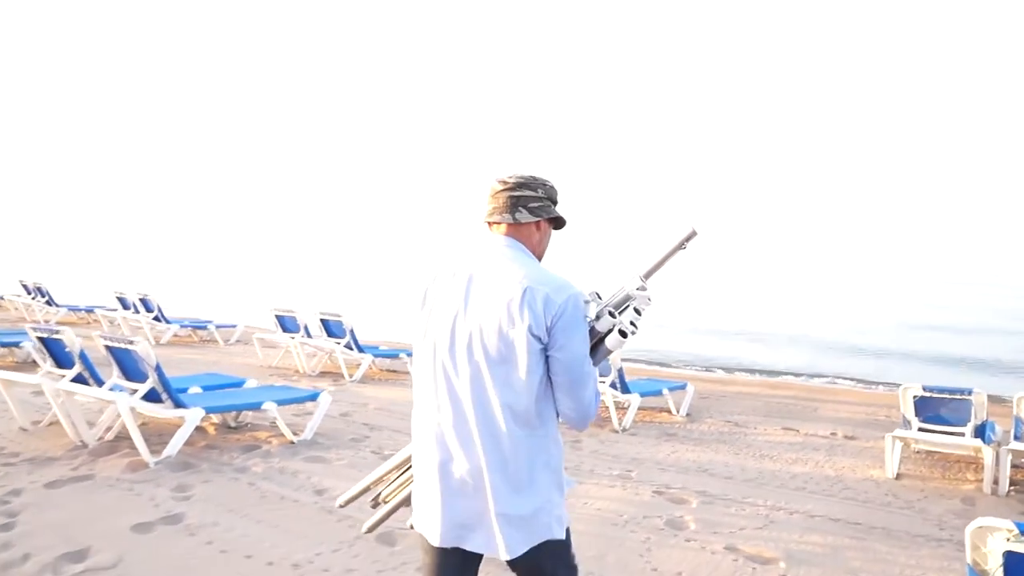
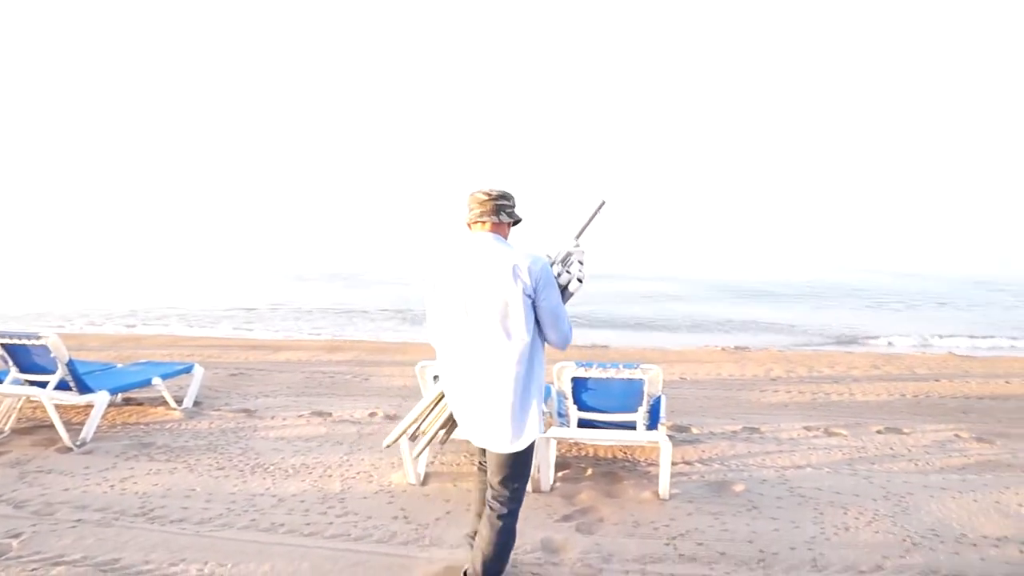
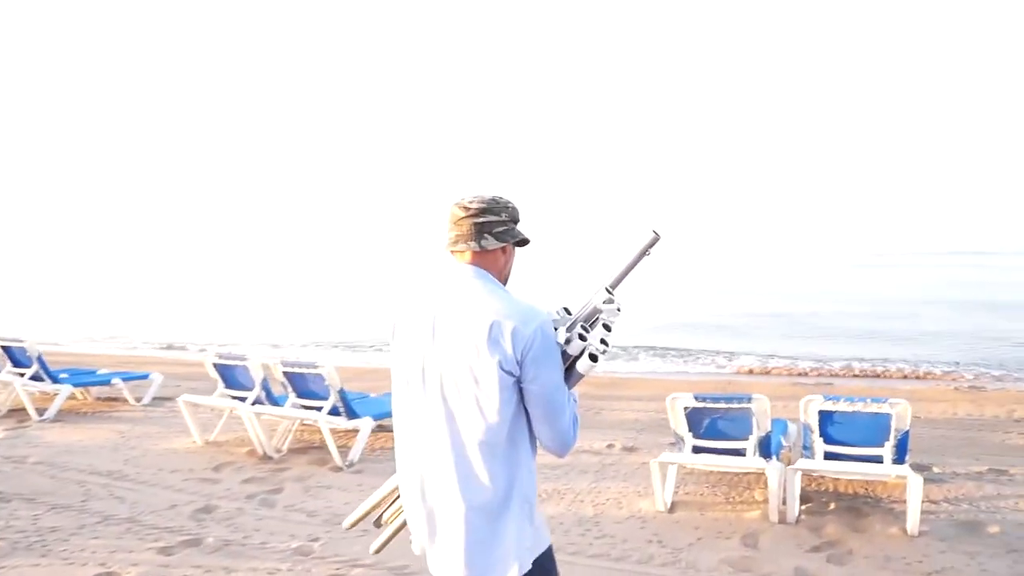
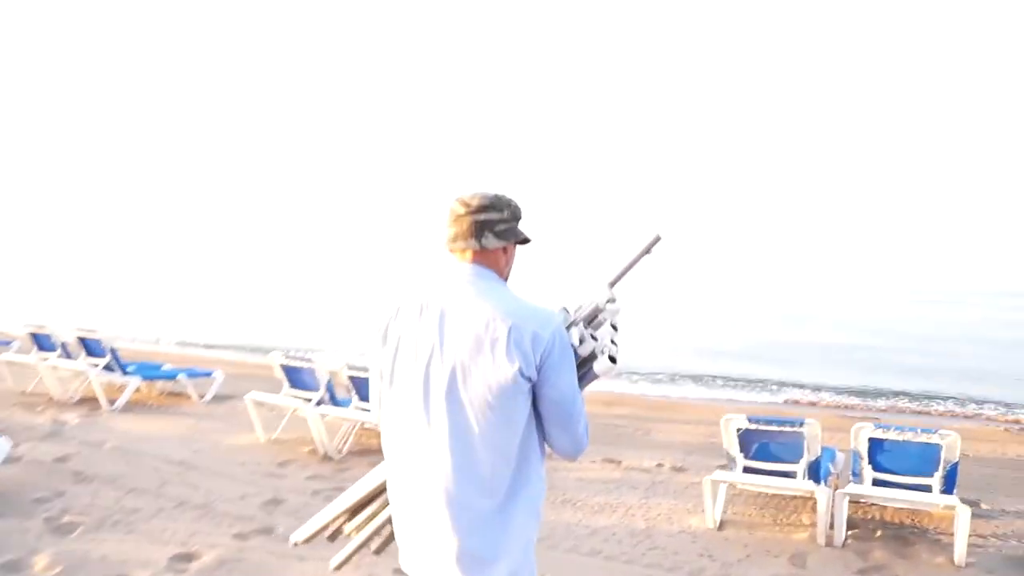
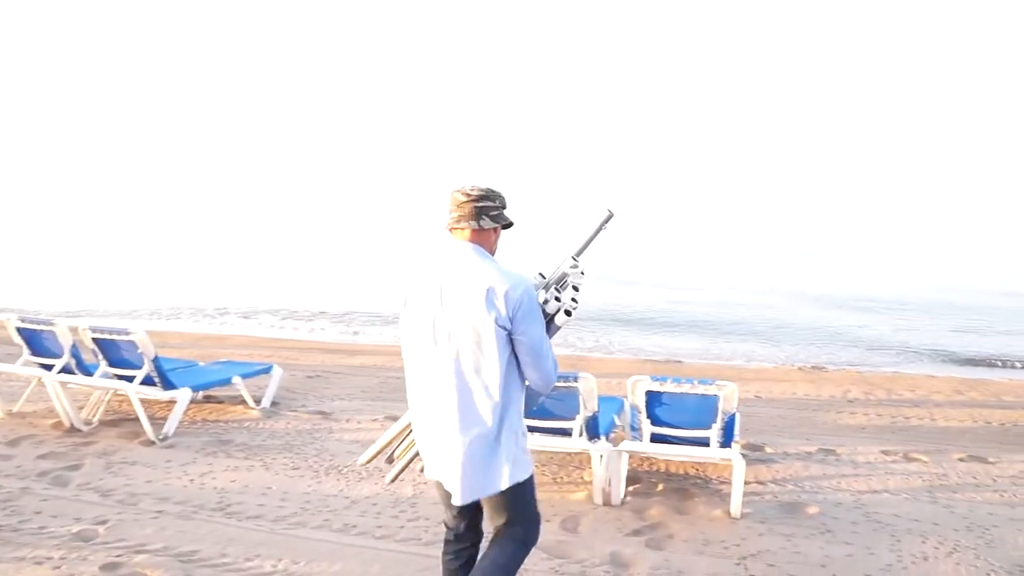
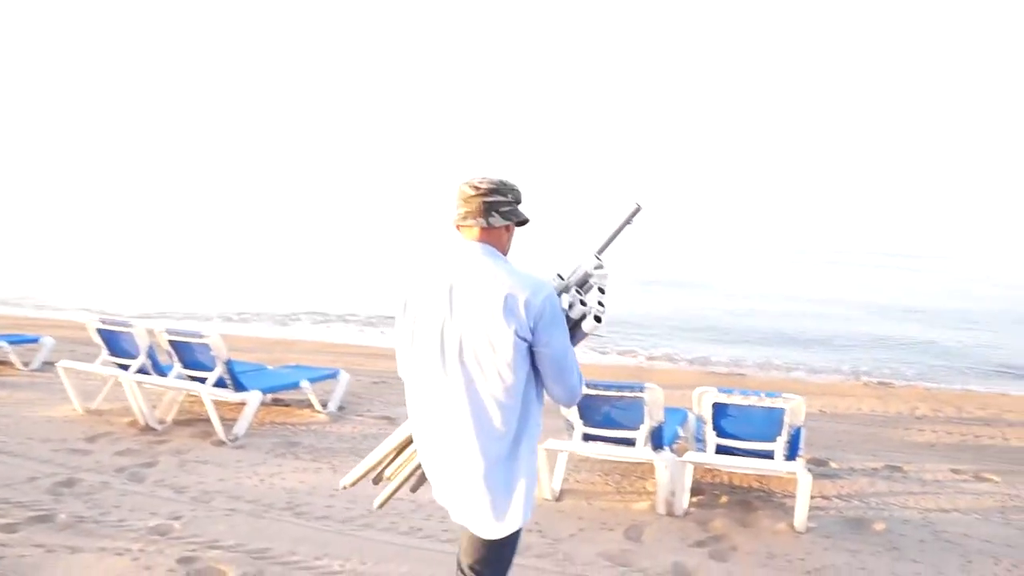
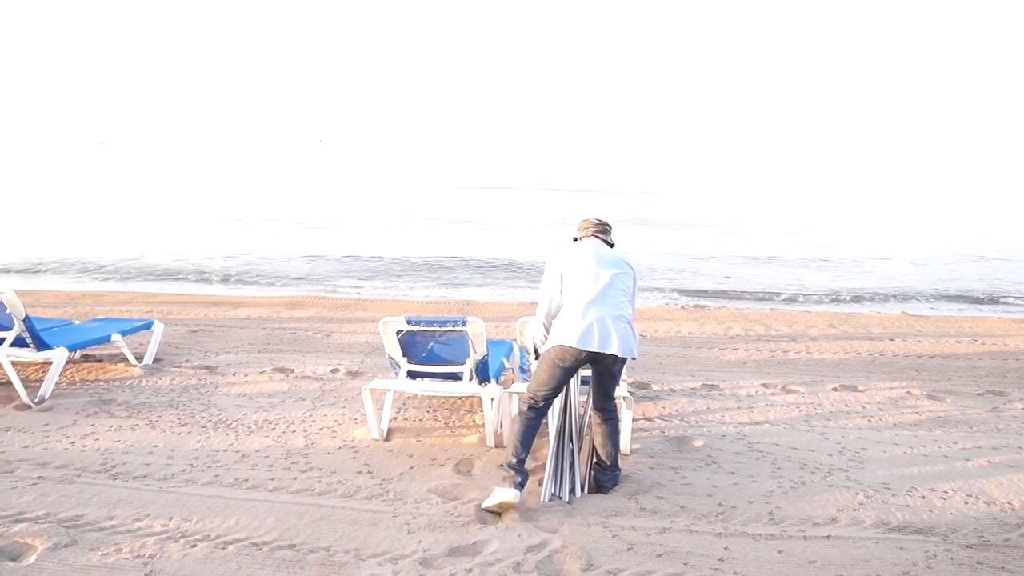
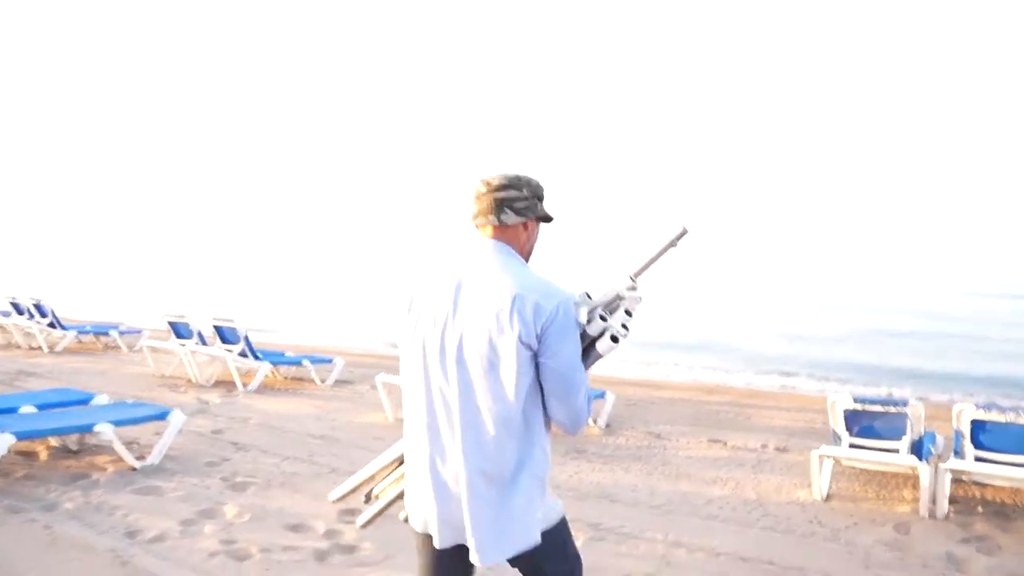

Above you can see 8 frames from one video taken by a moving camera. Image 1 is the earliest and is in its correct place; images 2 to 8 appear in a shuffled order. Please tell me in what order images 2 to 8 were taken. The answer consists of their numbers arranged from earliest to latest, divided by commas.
8, 4, 3, 6, 5, 2, 7
